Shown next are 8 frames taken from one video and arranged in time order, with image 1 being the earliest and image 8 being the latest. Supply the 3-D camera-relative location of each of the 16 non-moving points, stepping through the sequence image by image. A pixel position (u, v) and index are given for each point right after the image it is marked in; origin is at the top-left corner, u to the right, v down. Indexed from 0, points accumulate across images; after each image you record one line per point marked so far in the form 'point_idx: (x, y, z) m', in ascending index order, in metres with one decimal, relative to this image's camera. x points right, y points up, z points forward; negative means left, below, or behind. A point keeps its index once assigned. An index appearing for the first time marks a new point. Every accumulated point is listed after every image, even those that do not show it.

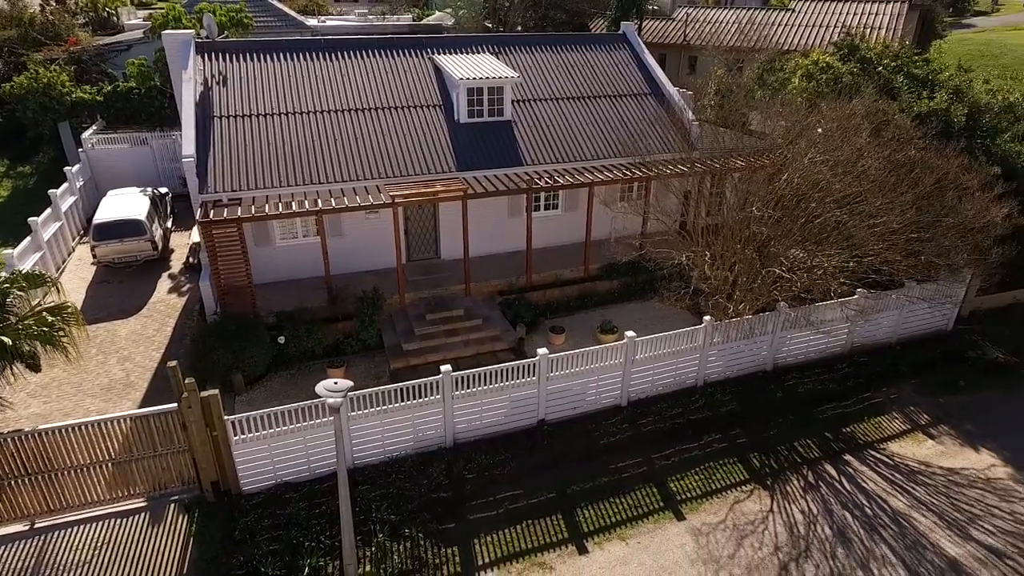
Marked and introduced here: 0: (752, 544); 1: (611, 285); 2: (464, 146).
0: (+3.9, -4.1, +9.9) m
1: (+2.6, +0.1, +16.0) m
2: (-1.1, +3.6, +15.5) m
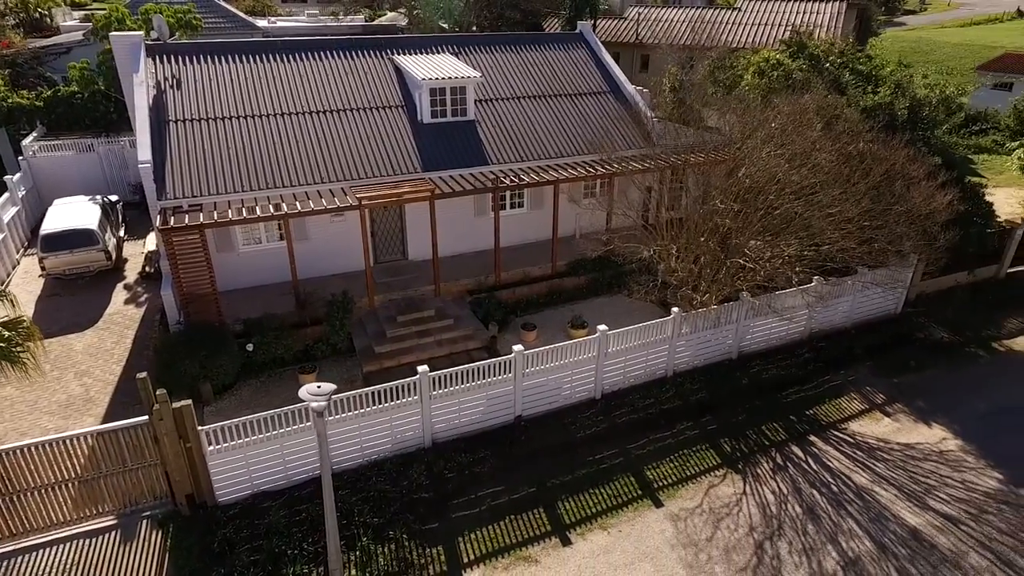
0: (+3.6, -4.0, +10.2) m
1: (+1.7, +0.2, +16.3) m
2: (-2.0, +3.6, +15.5) m
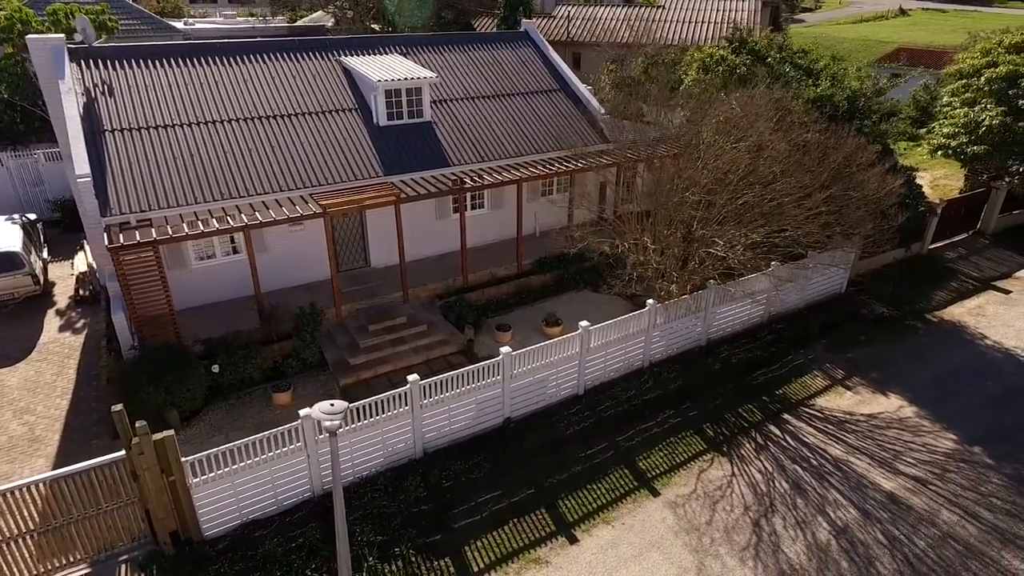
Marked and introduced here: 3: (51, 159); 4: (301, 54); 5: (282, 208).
0: (+3.6, -3.8, +10.6) m
1: (+0.8, +0.2, +16.3) m
2: (-3.0, +3.4, +15.1) m
3: (-14.0, +3.9, +18.6) m
4: (-5.6, +6.3, +16.4) m
5: (-4.9, +1.7, +13.0) m
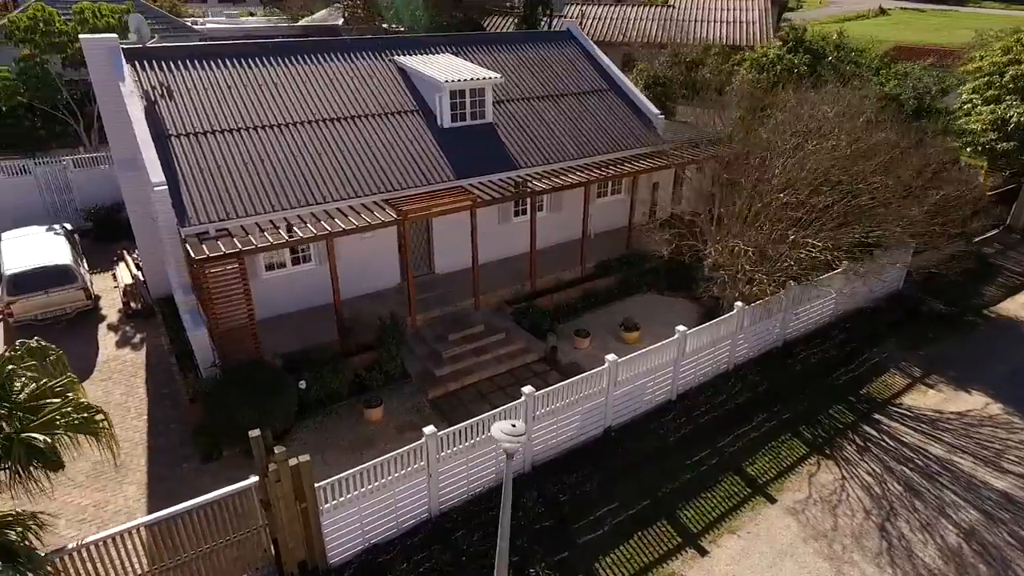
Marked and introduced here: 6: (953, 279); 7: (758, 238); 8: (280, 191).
0: (+5.6, -3.8, +10.4) m
1: (+2.5, +0.1, +16.0) m
2: (-1.3, +3.2, +14.7) m
3: (-12.5, +3.5, +17.7) m
4: (-4.1, +6.1, +15.9) m
5: (-3.1, +1.5, +12.5) m
6: (+13.1, +0.3, +18.2) m
7: (+5.6, +1.1, +13.8) m
8: (-4.7, +2.0, +12.5) m
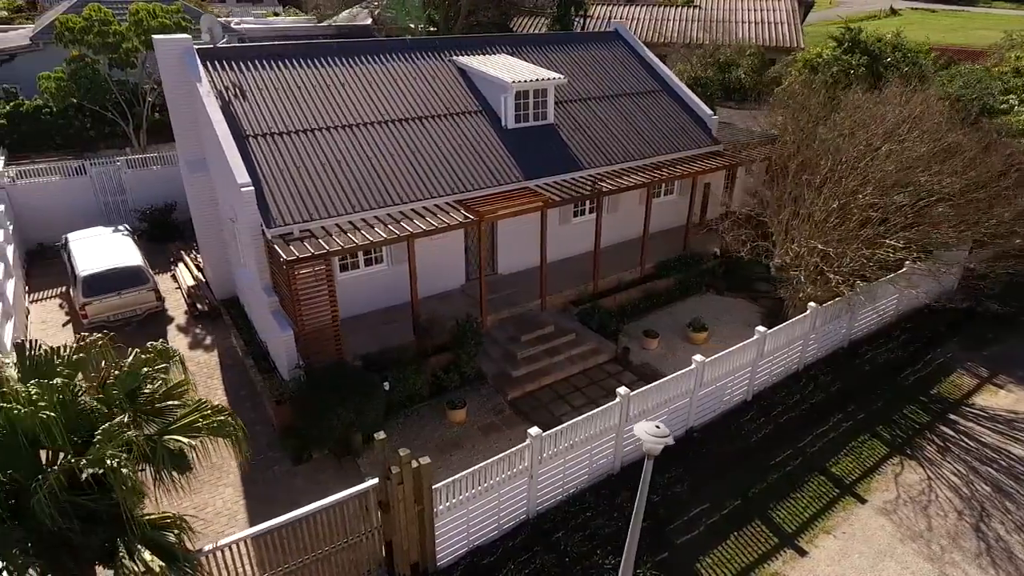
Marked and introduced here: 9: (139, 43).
0: (+7.2, -3.8, +10.4) m
1: (+4.1, +0.1, +16.1) m
2: (+0.3, +3.2, +14.7) m
3: (-10.9, +3.5, +17.7) m
4: (-2.5, +6.0, +15.9) m
5: (-1.5, +1.5, +12.5) m
6: (+14.6, +0.3, +18.2) m
7: (+7.1, +1.1, +13.8) m
8: (-3.1, +2.0, +12.5) m
9: (-11.2, +7.4, +18.5) m
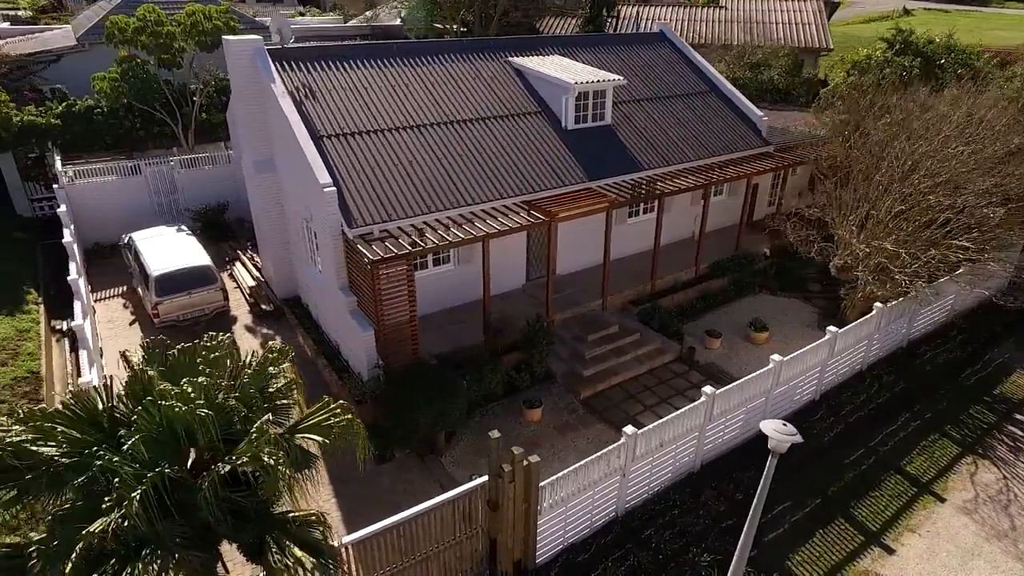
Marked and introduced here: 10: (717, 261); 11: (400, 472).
0: (+8.7, -3.8, +10.5) m
1: (+5.5, +0.1, +16.2) m
2: (+1.7, +3.2, +14.8) m
3: (-9.4, +3.5, +17.8) m
4: (-1.1, +6.1, +16.0) m
5: (0.0, +1.5, +12.6) m
6: (+16.1, +0.2, +18.3) m
7: (+8.6, +1.1, +13.9) m
8: (-1.7, +2.0, +12.6) m
9: (-9.7, +7.4, +18.6) m
10: (+5.5, +0.7, +16.6) m
11: (-1.9, -3.2, +10.6) m
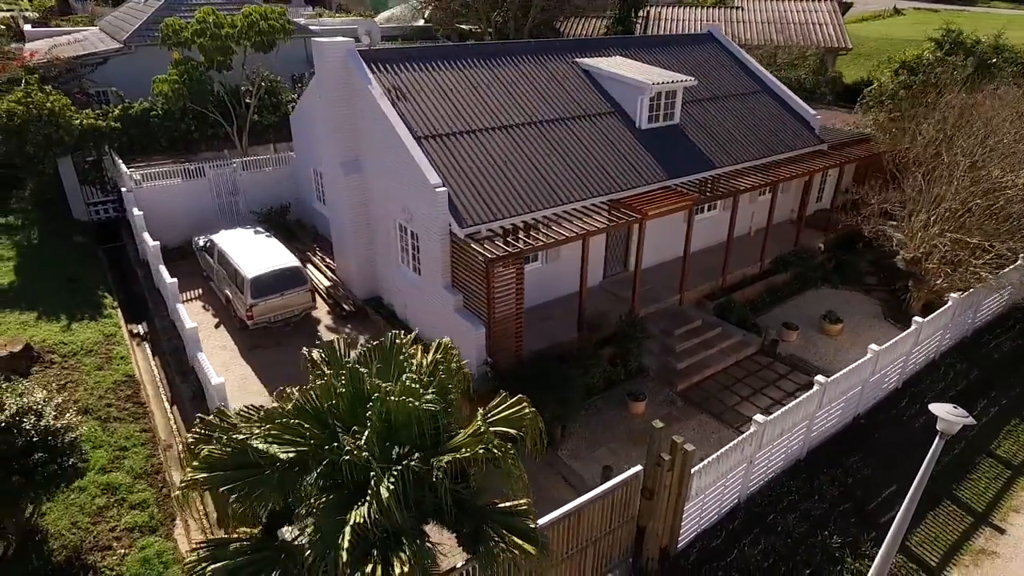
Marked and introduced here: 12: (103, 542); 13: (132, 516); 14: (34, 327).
0: (+10.7, -3.6, +11.0) m
1: (+7.4, +0.3, +16.6) m
2: (+3.6, +3.3, +15.1) m
3: (-7.7, +3.5, +17.8) m
4: (+0.7, +6.1, +16.2) m
5: (+1.9, +1.6, +12.9) m
6: (+17.9, +0.5, +19.0) m
7: (+10.5, +1.3, +14.4) m
8: (+0.3, +2.0, +12.9) m
9: (-8.0, +7.4, +18.6) m
10: (+7.4, +0.9, +17.0) m
11: (+0.1, -3.1, +10.8) m
12: (-6.1, -3.8, +9.2) m
13: (-6.0, -3.6, +9.7) m
14: (-10.5, -0.8, +13.5) m
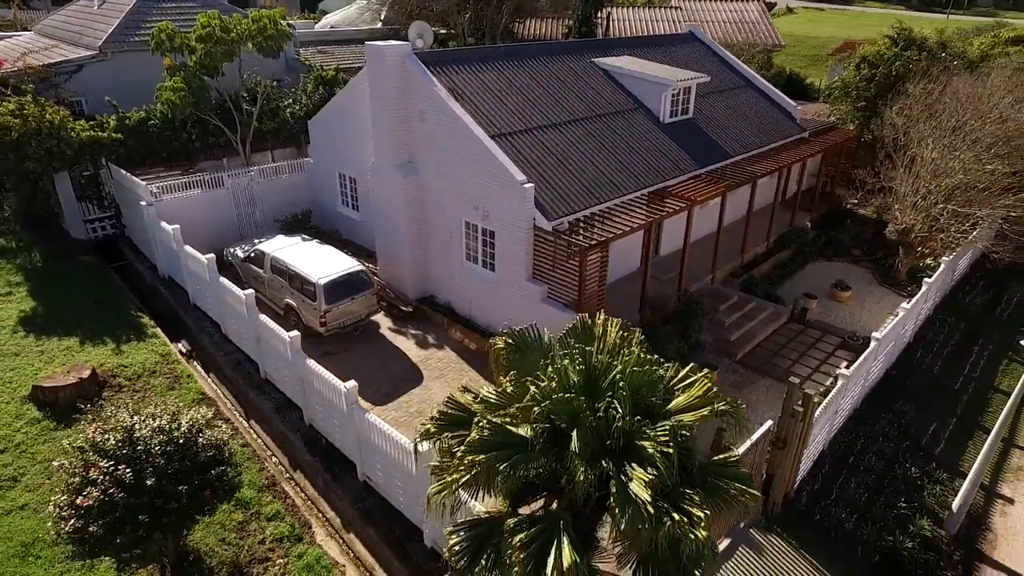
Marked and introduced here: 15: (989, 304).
0: (+12.6, -2.6, +13.3) m
1: (+8.3, +1.0, +18.3) m
2: (+4.5, +3.8, +16.3) m
3: (-7.0, +3.2, +17.4) m
4: (+1.4, +6.4, +17.0) m
5: (+3.3, +1.9, +13.9) m
6: (+18.3, +2.0, +22.2) m
7: (+11.6, +2.3, +16.6) m
8: (+1.6, +2.3, +13.6) m
9: (-7.7, +7.0, +18.1) m
10: (+8.2, +1.6, +18.7) m
11: (+2.2, -2.8, +11.6) m
12: (-3.8, -4.0, +9.2) m
13: (-3.7, -3.7, +9.6) m
14: (-8.9, -1.3, +12.7) m
15: (+13.4, -0.5, +17.3) m
